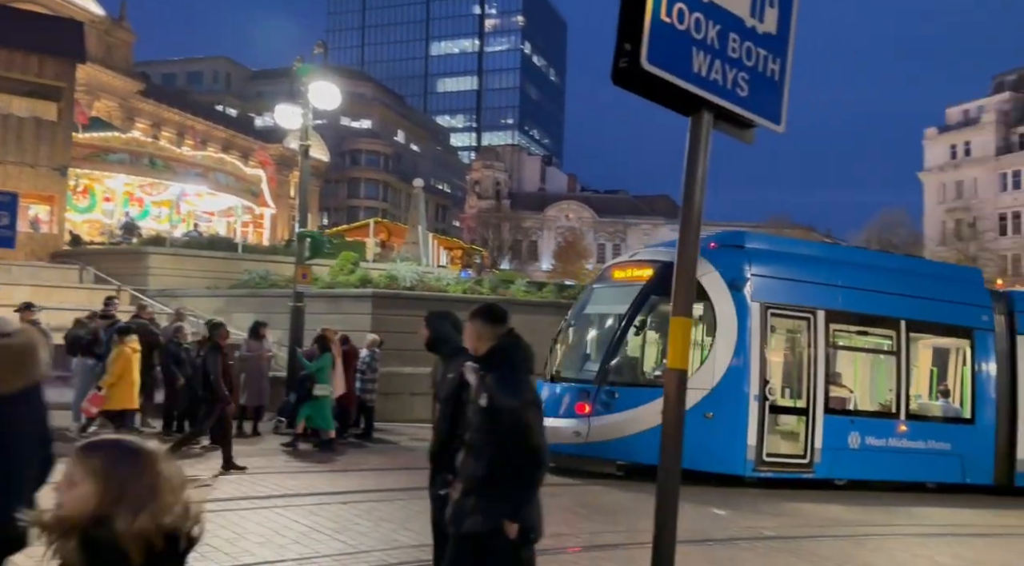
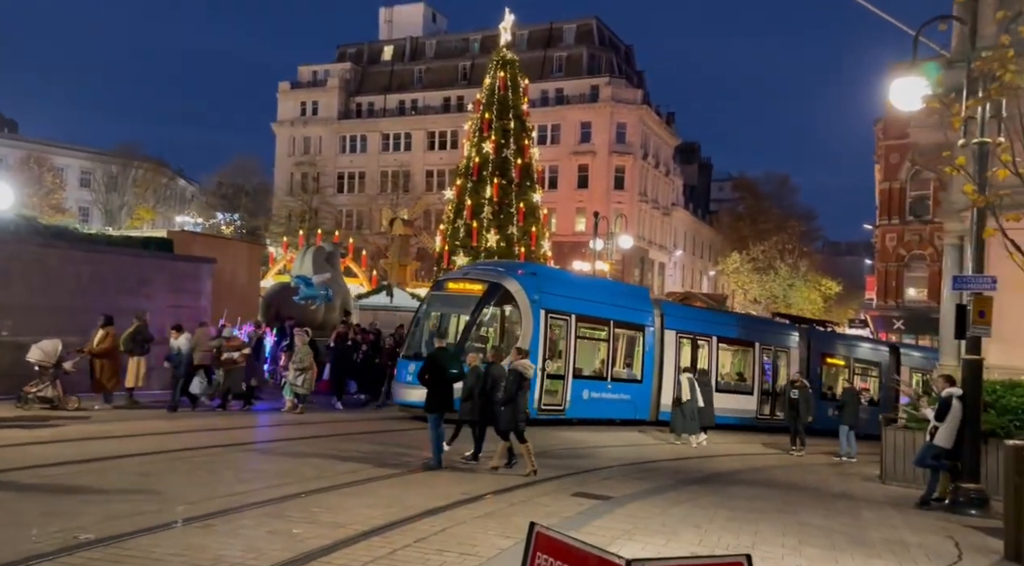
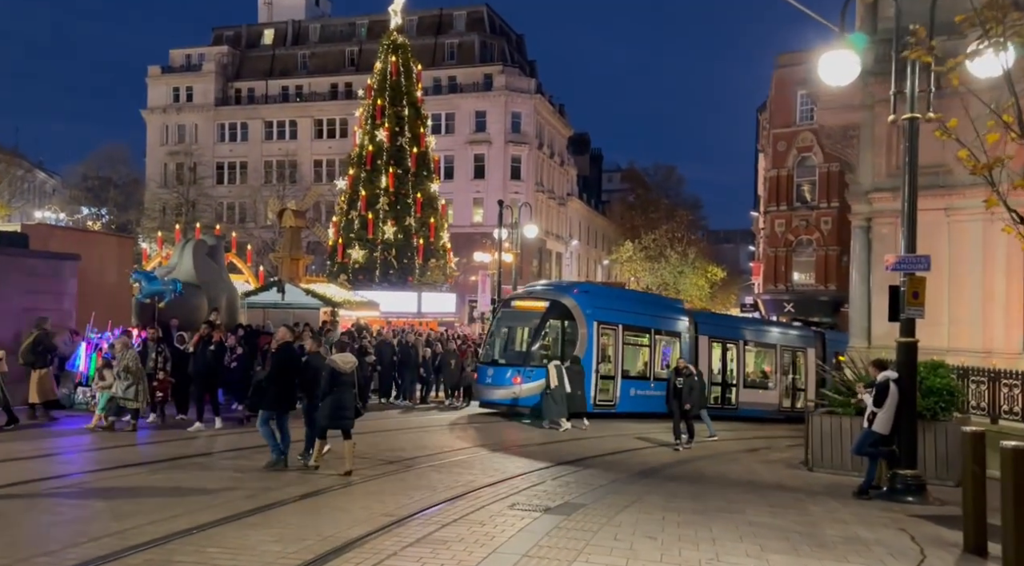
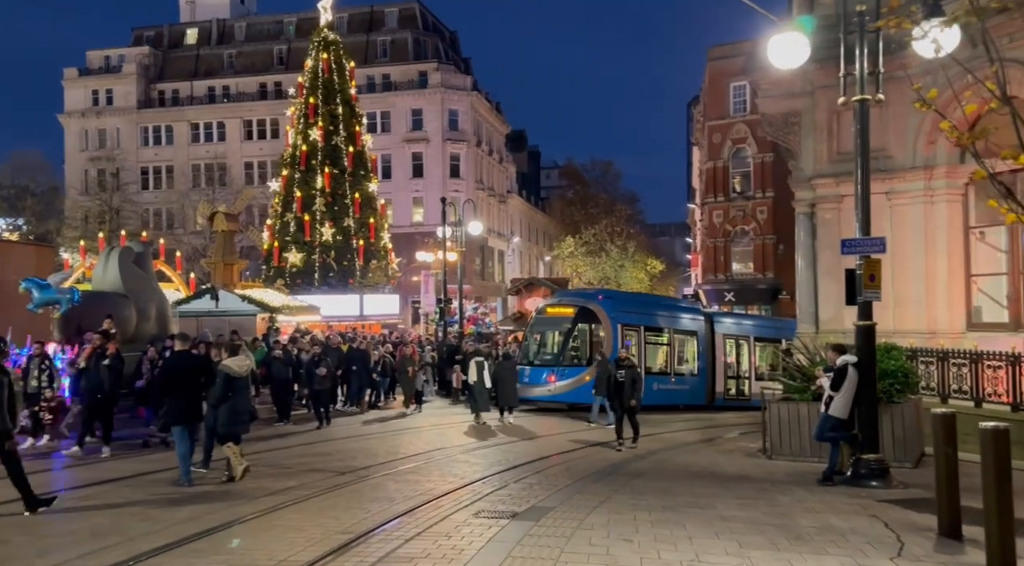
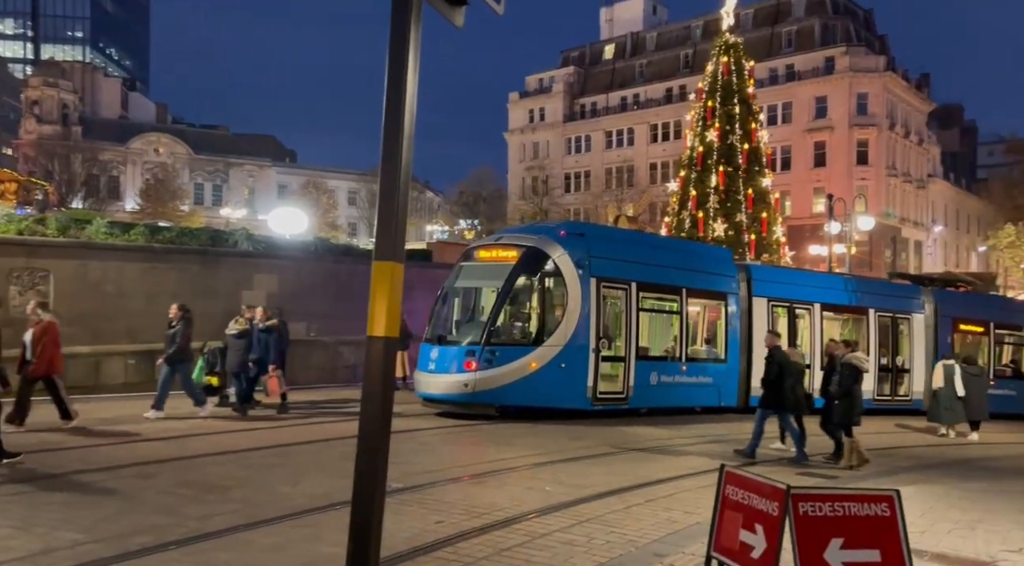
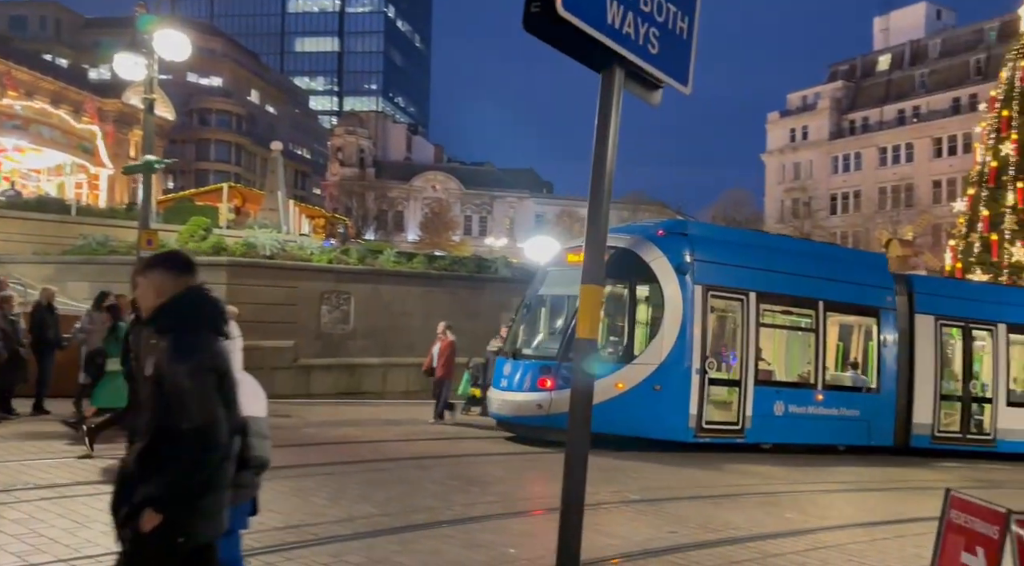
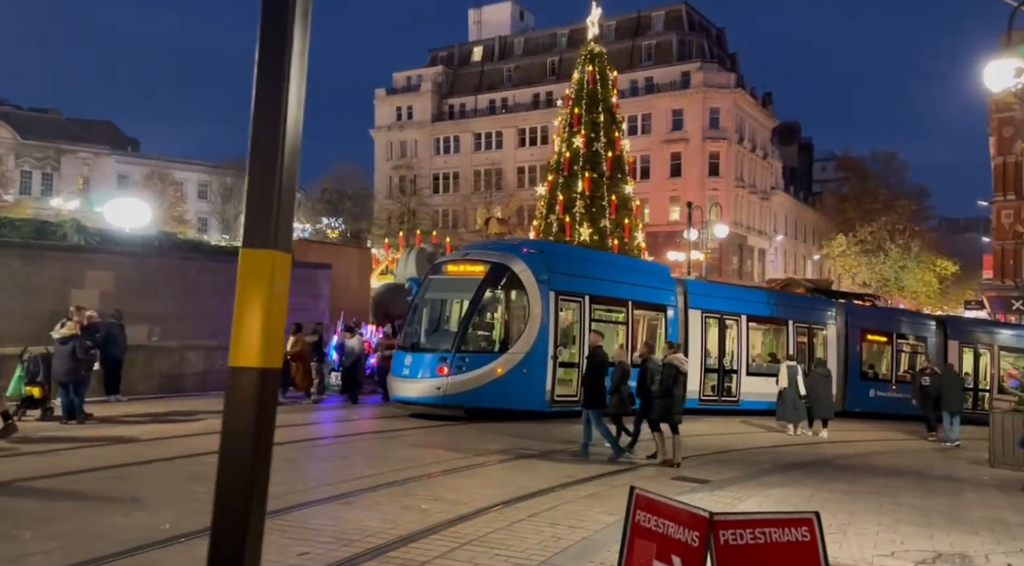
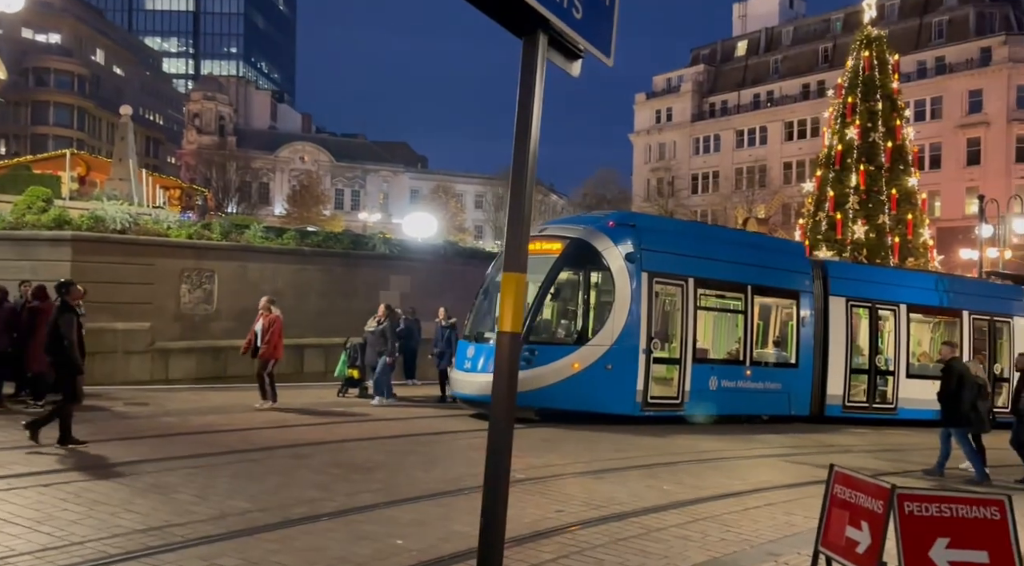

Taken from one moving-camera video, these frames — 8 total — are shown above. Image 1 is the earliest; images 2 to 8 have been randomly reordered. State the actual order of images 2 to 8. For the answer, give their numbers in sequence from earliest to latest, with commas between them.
6, 8, 5, 7, 2, 3, 4
